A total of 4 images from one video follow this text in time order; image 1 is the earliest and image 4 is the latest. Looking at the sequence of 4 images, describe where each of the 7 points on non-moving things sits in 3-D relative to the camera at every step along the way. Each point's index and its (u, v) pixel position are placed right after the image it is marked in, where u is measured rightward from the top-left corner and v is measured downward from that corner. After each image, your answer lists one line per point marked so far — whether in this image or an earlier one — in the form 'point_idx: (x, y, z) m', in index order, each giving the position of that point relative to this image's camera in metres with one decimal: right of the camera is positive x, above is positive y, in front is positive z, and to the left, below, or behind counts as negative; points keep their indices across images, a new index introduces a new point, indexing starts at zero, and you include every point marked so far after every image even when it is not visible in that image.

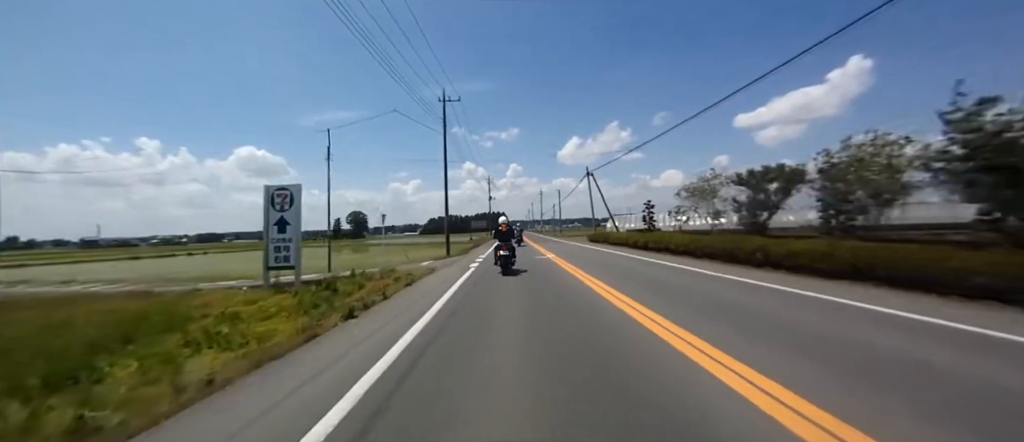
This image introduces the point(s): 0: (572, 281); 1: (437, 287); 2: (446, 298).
0: (+2.8, -2.9, +16.5) m
1: (-3.7, -3.0, +14.8) m
2: (-3.0, -2.8, +12.5) m
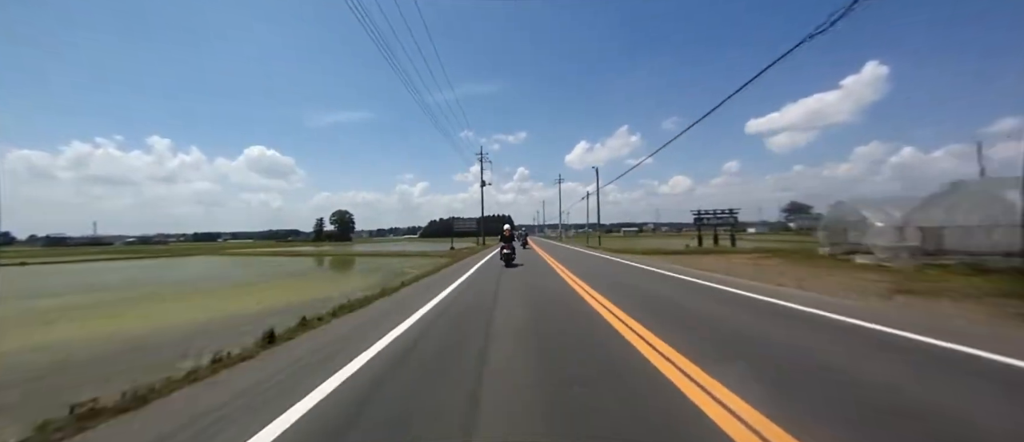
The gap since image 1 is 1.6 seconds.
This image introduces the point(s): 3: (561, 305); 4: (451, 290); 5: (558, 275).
0: (+3.1, -3.2, +15.5) m
1: (-3.5, -3.1, +13.9) m
2: (-2.8, -2.9, +11.6) m
3: (+2.0, -3.1, +12.2) m
4: (-2.8, -3.2, +15.1) m
5: (+3.1, -3.3, +20.0) m
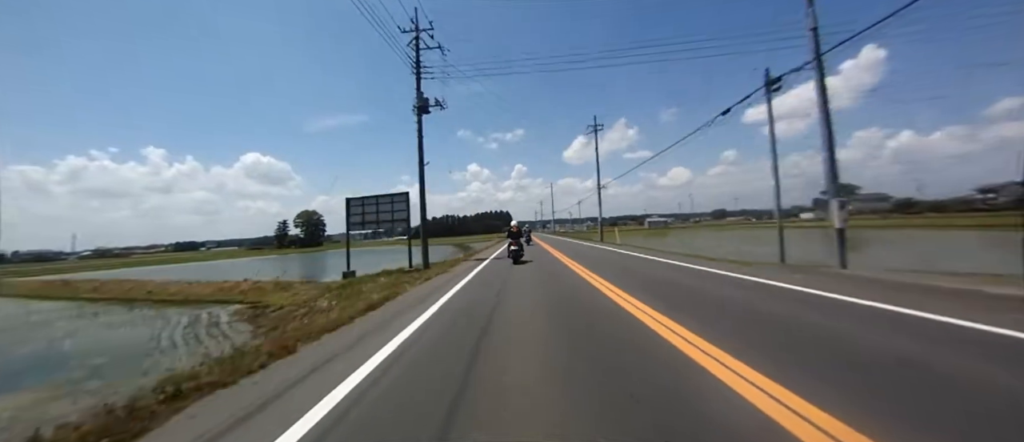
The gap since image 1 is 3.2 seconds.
0: (+3.2, -2.9, +14.5) m
1: (-3.4, -3.1, +12.9) m
2: (-2.7, -2.9, +10.6) m
3: (+2.1, -2.9, +11.3) m
4: (-2.7, -3.1, +14.1) m
5: (+3.2, -3.0, +19.1) m
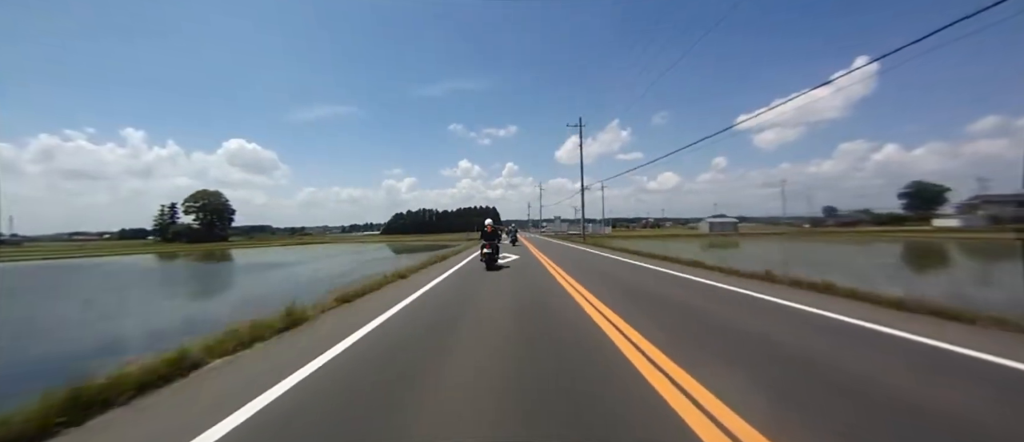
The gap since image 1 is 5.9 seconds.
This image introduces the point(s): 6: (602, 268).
0: (+2.7, -2.9, +13.2) m
1: (-3.8, -2.9, +11.4) m
2: (-3.1, -2.7, +9.1) m
3: (+1.7, -2.8, +9.9) m
4: (-3.2, -2.9, +12.6) m
5: (+2.5, -3.0, +17.8) m
6: (+6.1, -2.9, +19.7) m
